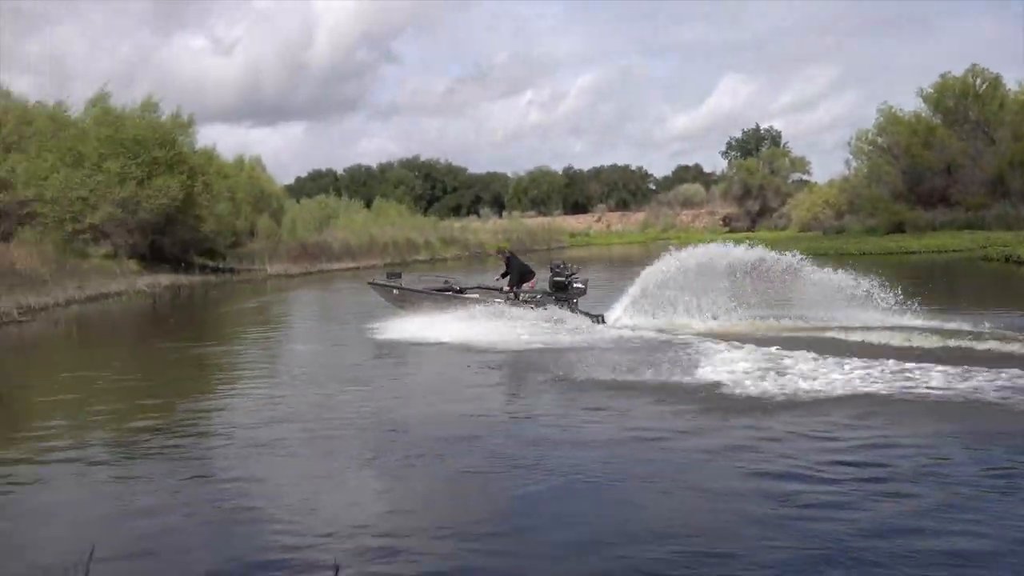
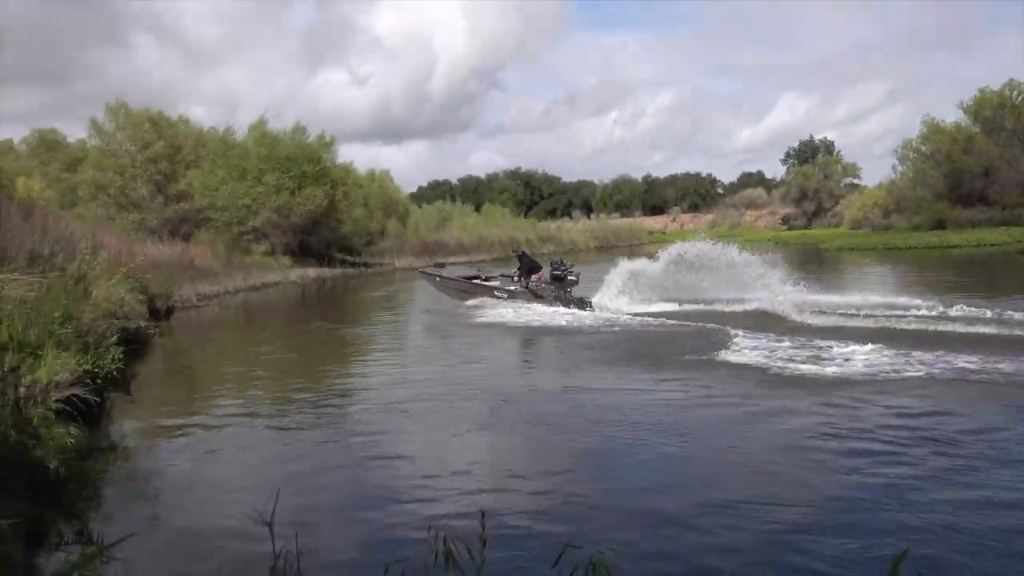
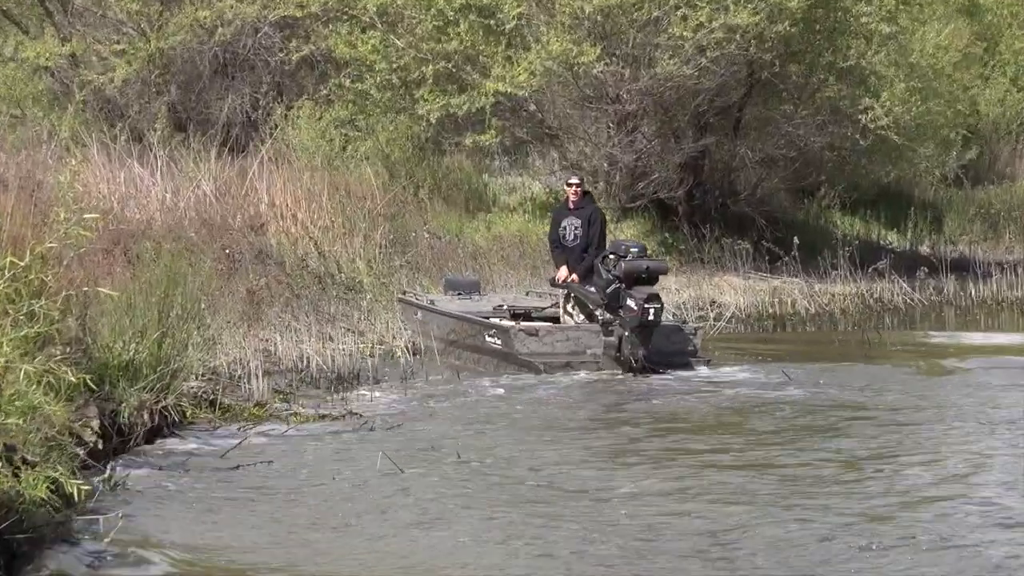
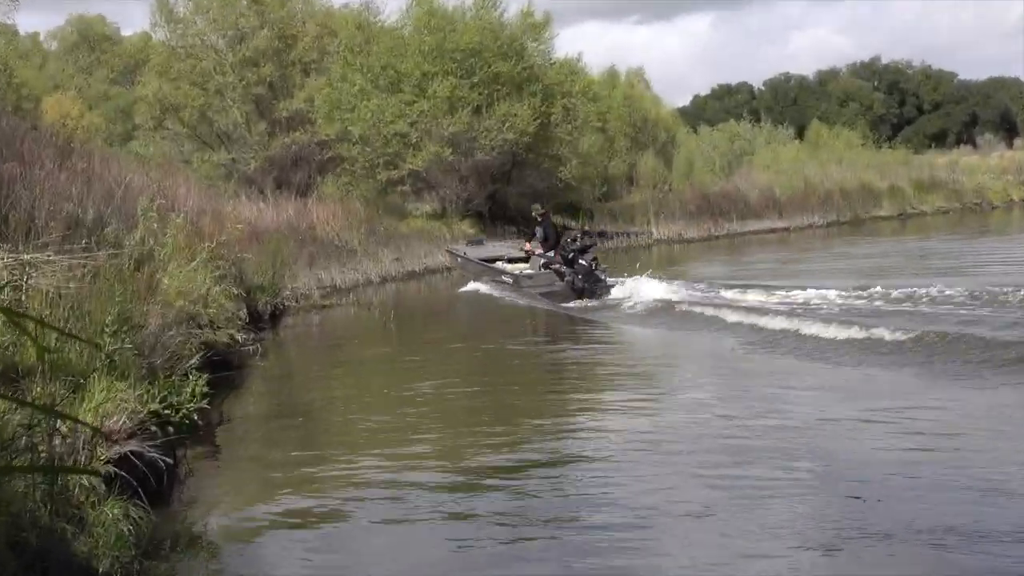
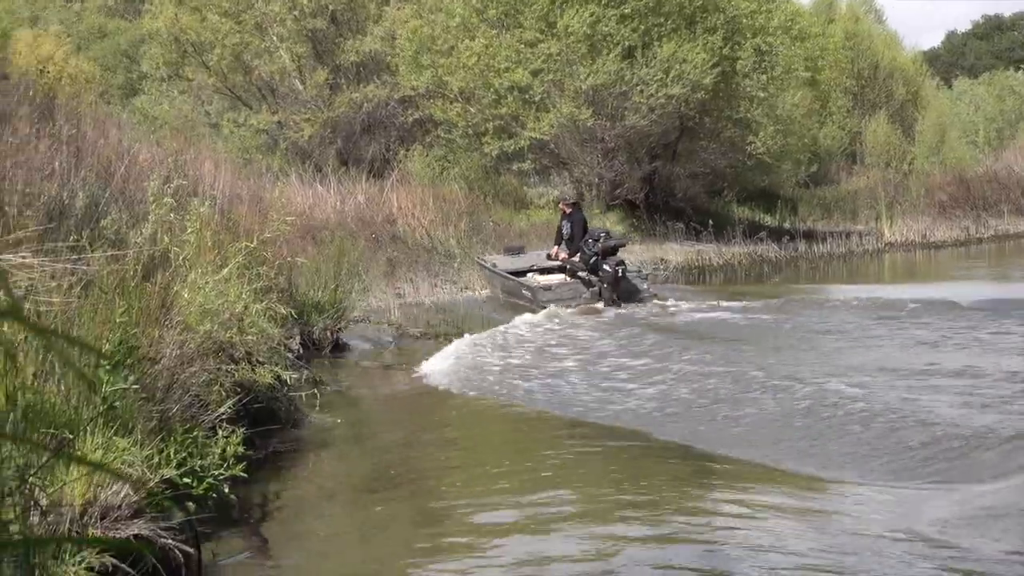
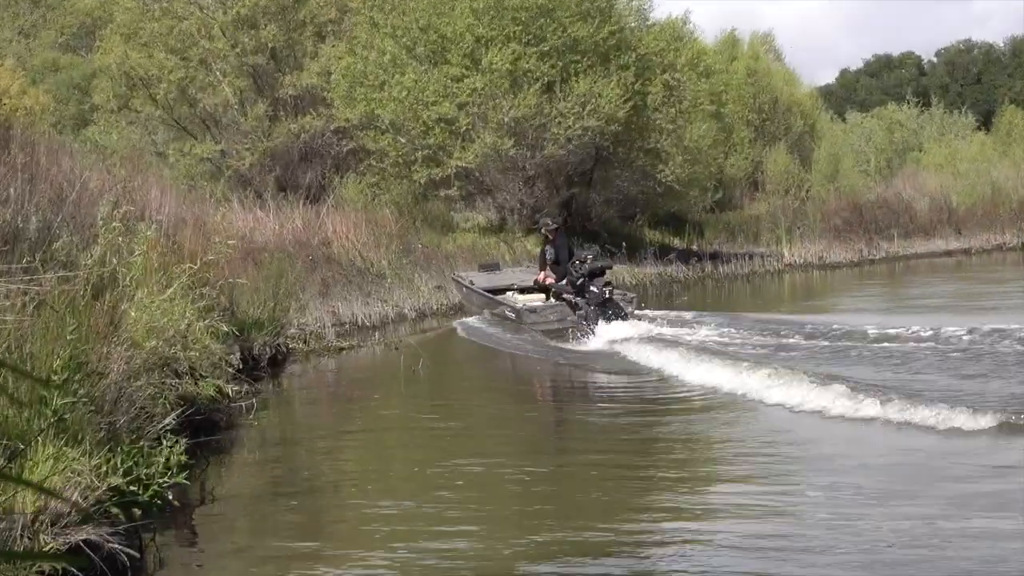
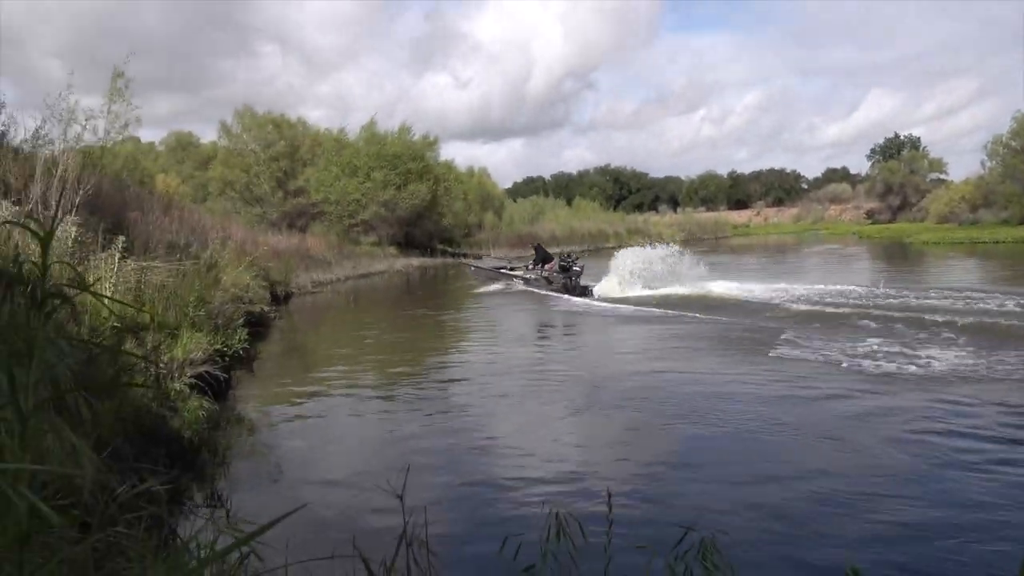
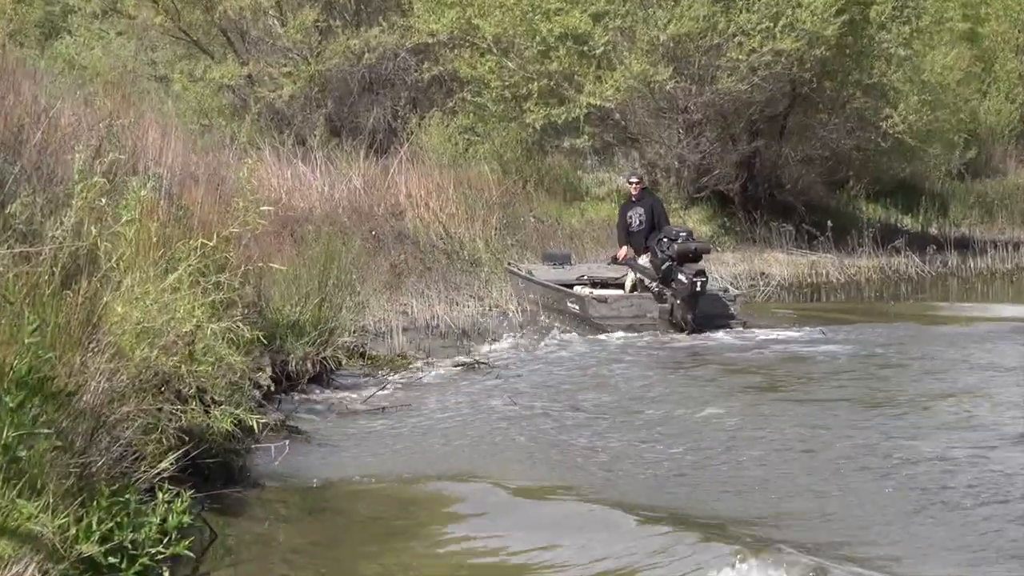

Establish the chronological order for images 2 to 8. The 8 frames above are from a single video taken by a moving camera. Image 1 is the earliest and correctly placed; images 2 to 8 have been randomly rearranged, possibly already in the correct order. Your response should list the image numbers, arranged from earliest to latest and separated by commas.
2, 7, 4, 6, 5, 8, 3
